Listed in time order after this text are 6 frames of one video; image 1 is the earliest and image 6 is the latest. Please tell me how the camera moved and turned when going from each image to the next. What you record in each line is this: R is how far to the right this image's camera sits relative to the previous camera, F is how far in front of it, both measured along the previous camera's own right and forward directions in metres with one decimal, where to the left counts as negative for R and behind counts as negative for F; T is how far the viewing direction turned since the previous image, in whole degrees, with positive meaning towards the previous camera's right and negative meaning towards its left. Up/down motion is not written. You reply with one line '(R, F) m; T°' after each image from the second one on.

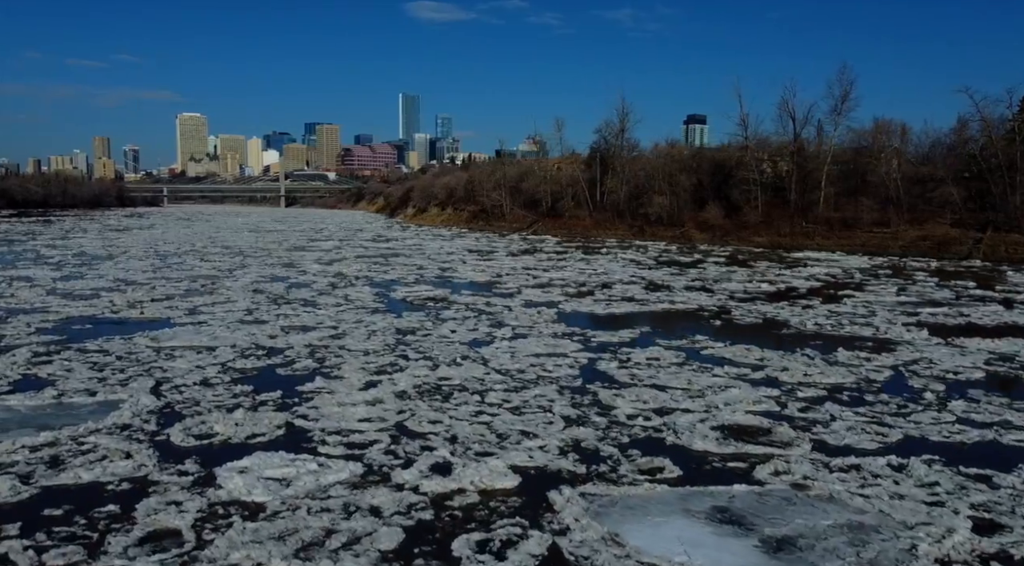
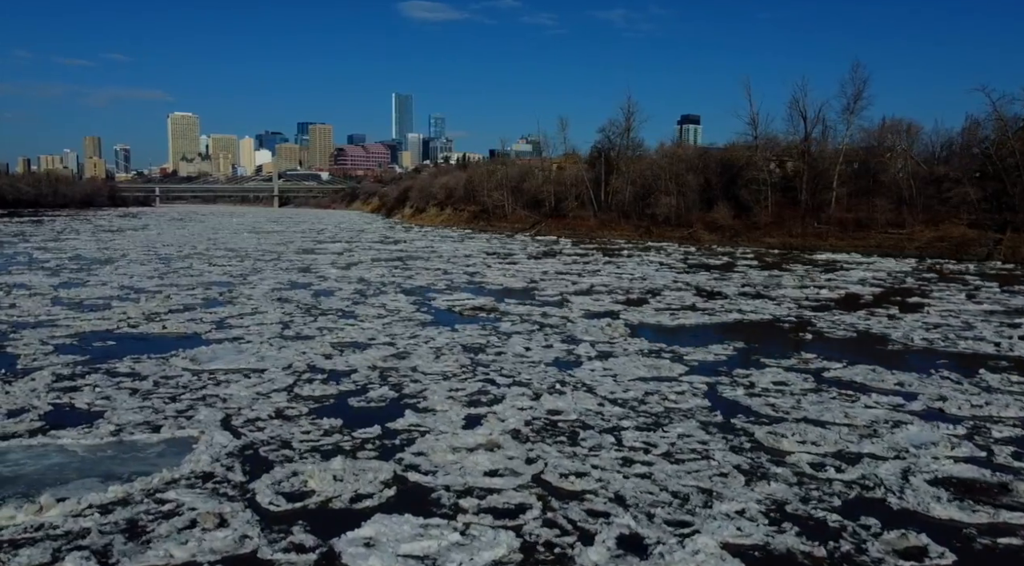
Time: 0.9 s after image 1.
(-1.2, +1.3) m; +1°
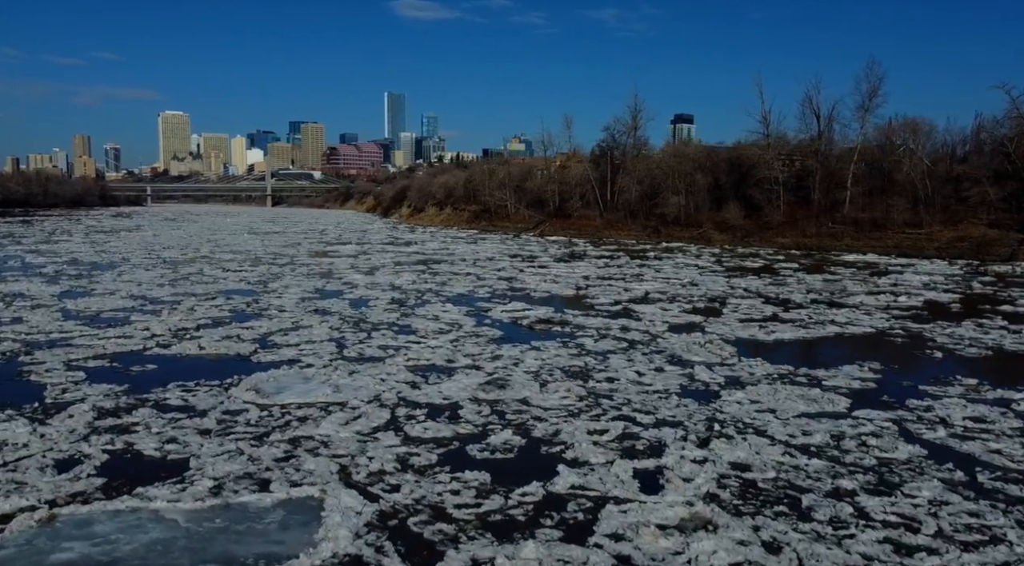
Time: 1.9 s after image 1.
(-1.4, +1.5) m; +1°
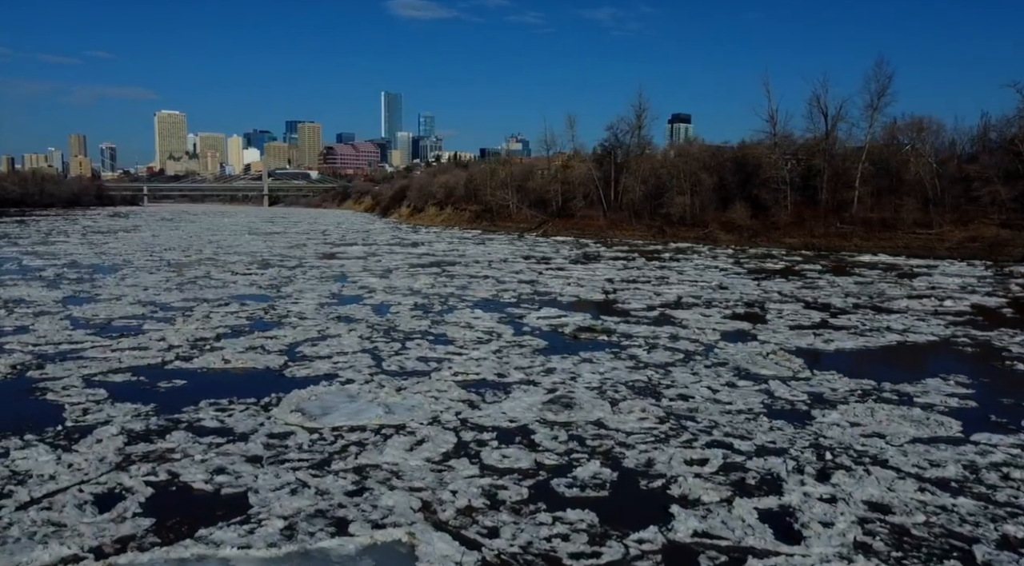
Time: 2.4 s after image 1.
(-0.7, +0.8) m; 0°
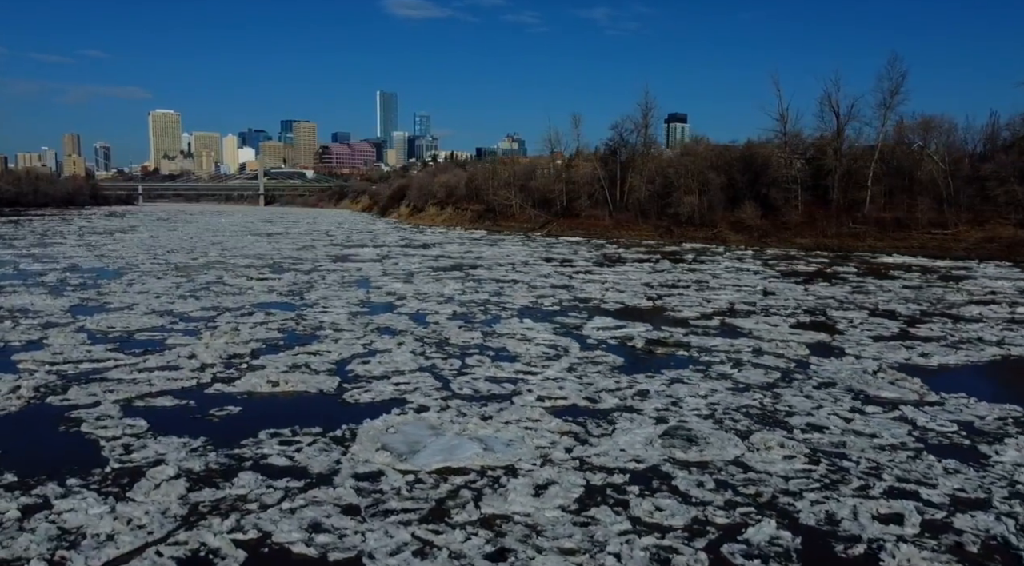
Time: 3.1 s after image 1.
(-1.0, +1.1) m; +1°
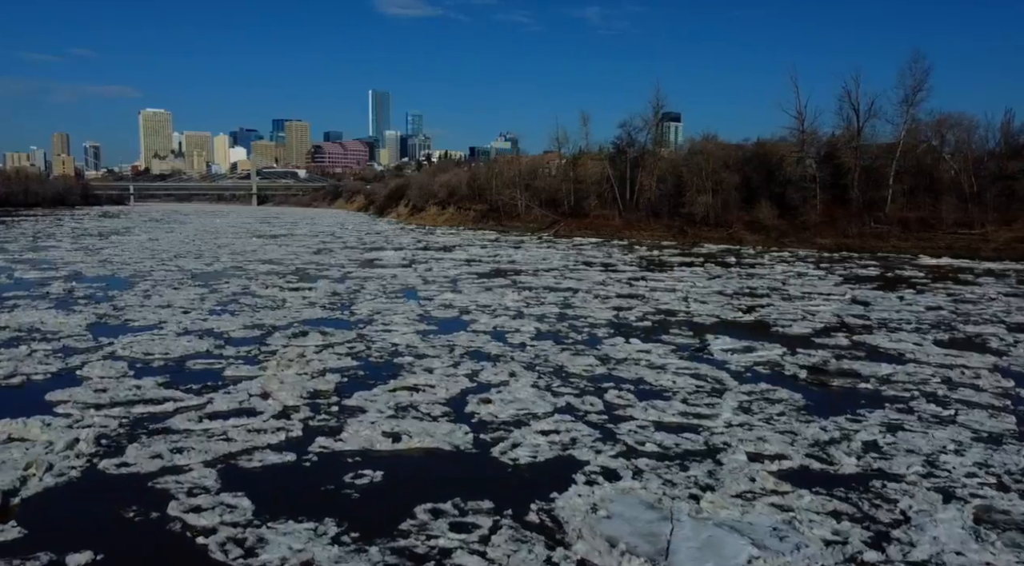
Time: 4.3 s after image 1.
(-1.8, +1.9) m; +1°
